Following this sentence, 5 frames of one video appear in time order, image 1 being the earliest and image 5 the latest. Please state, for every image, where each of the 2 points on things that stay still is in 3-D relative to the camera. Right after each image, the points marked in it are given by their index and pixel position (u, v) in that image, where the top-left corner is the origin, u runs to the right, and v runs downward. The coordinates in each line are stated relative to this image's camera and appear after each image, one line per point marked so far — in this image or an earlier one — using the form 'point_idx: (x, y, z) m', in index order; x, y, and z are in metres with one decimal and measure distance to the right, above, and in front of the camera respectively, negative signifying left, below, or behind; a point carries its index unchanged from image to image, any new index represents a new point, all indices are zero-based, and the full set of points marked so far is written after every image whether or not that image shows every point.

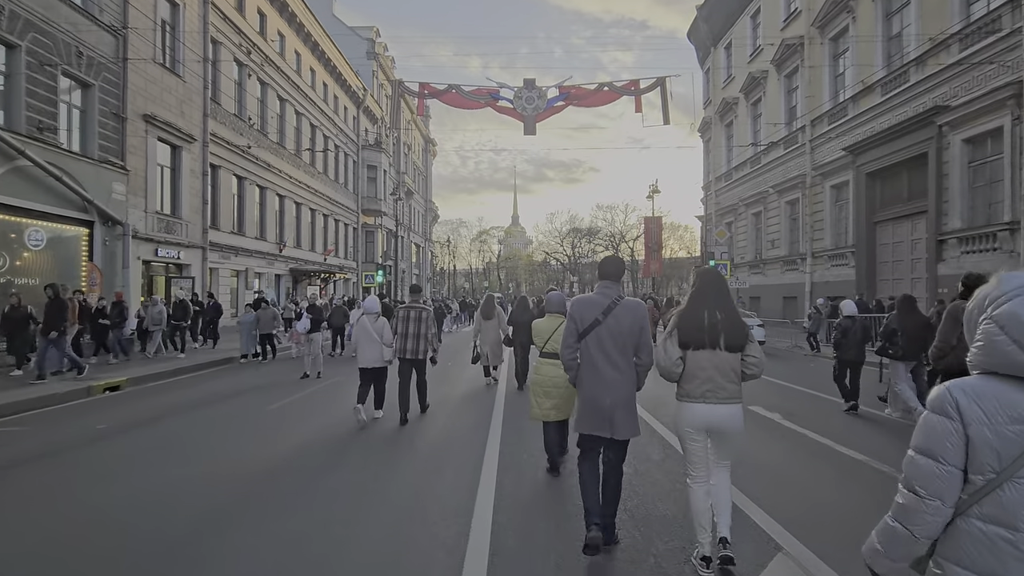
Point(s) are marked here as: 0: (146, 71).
0: (-10.3, +6.1, +17.7) m
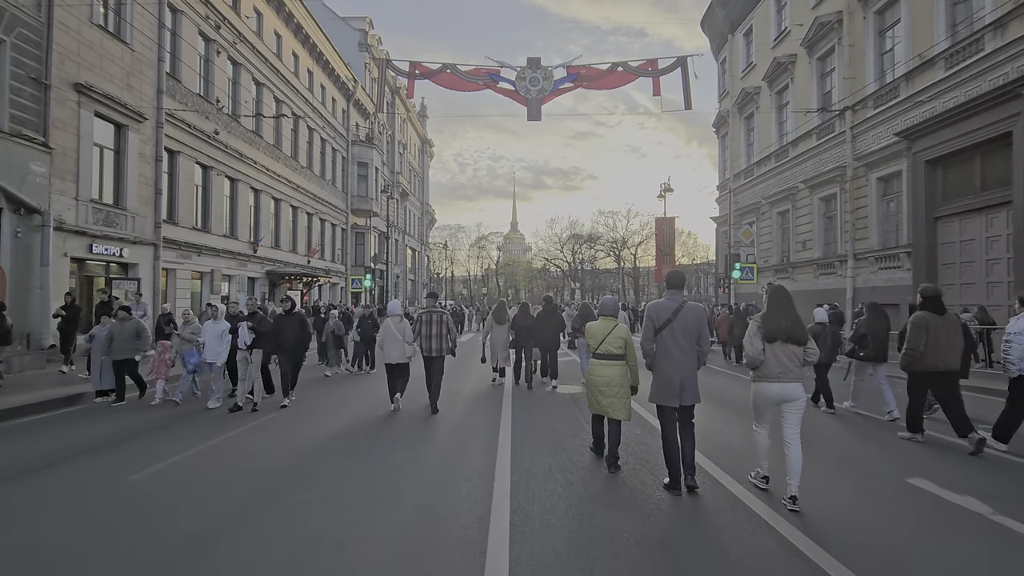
0: (-10.2, +6.0, +14.8) m
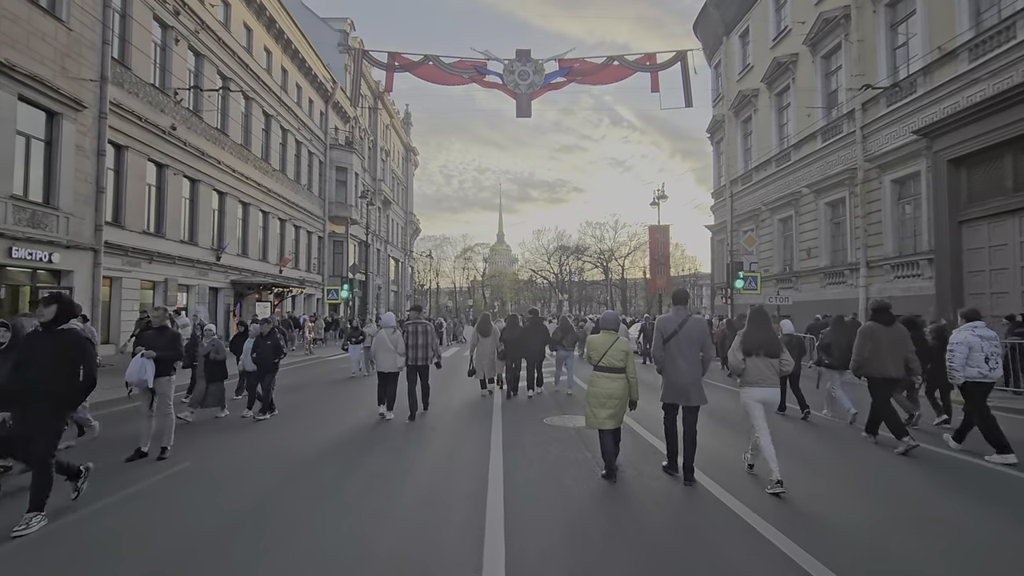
0: (-10.5, +5.8, +12.9) m
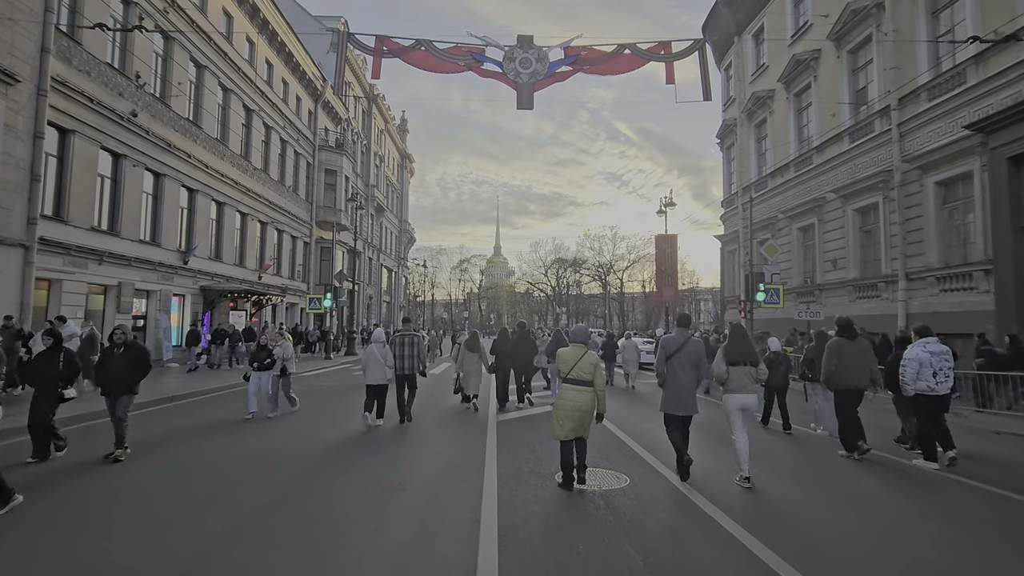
0: (-10.4, +5.8, +10.8) m
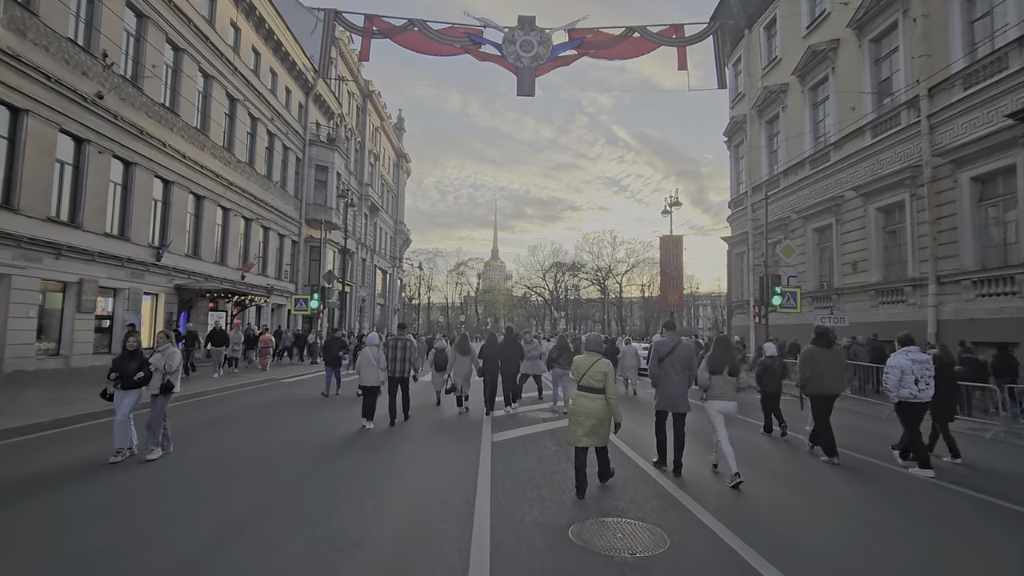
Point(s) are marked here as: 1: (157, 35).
0: (-10.4, +5.9, +9.3) m
1: (-10.9, +7.7, +19.2) m
